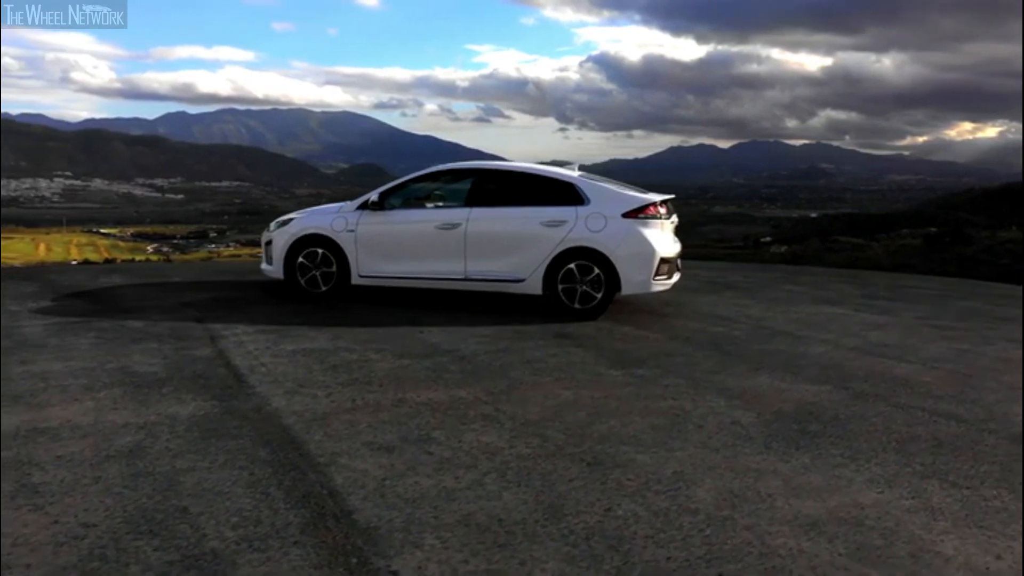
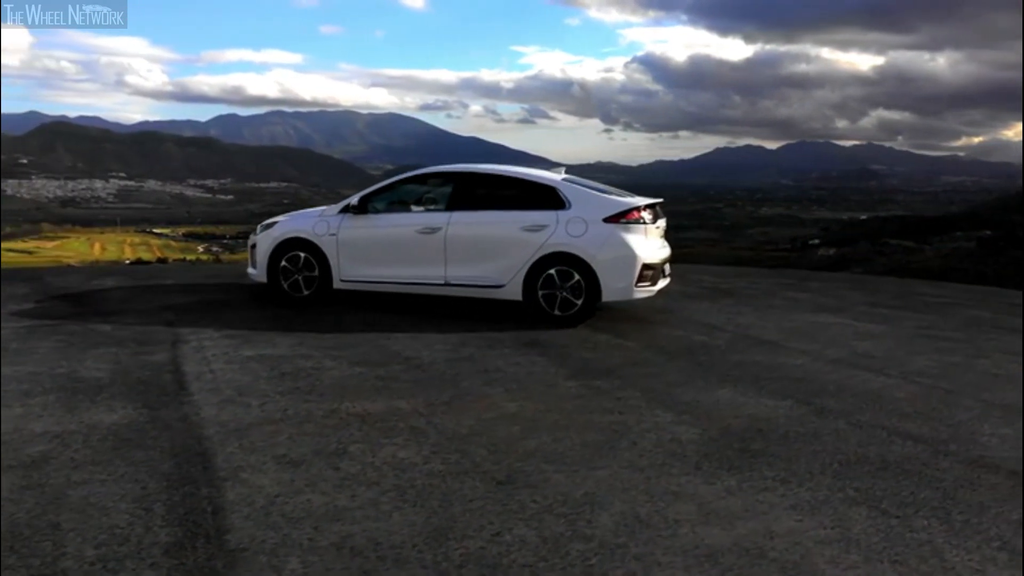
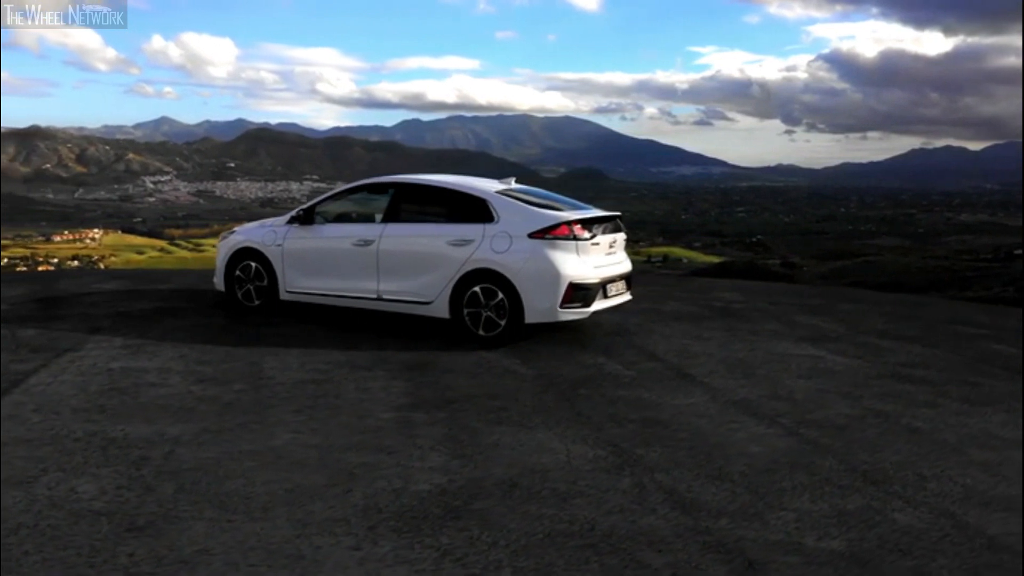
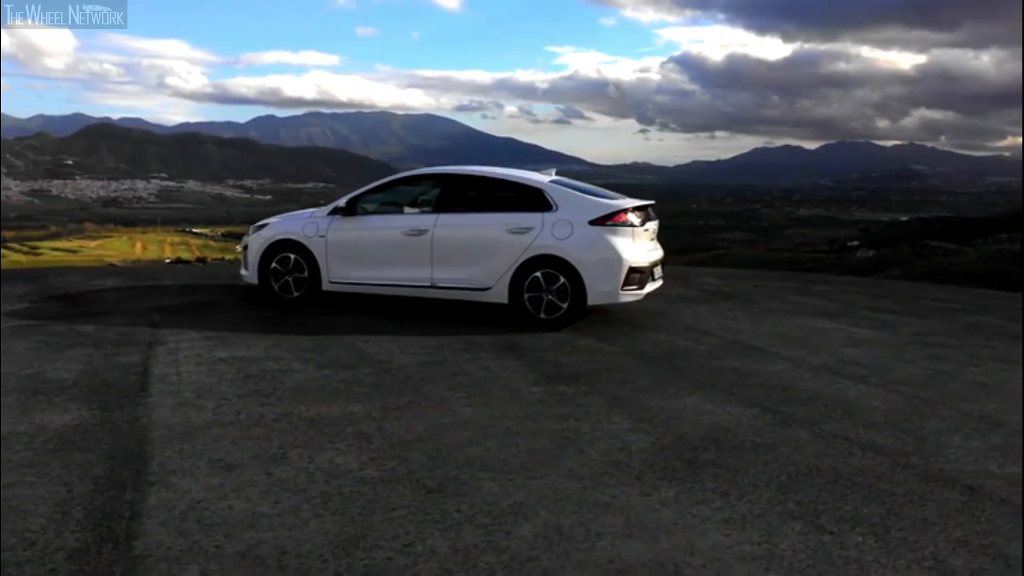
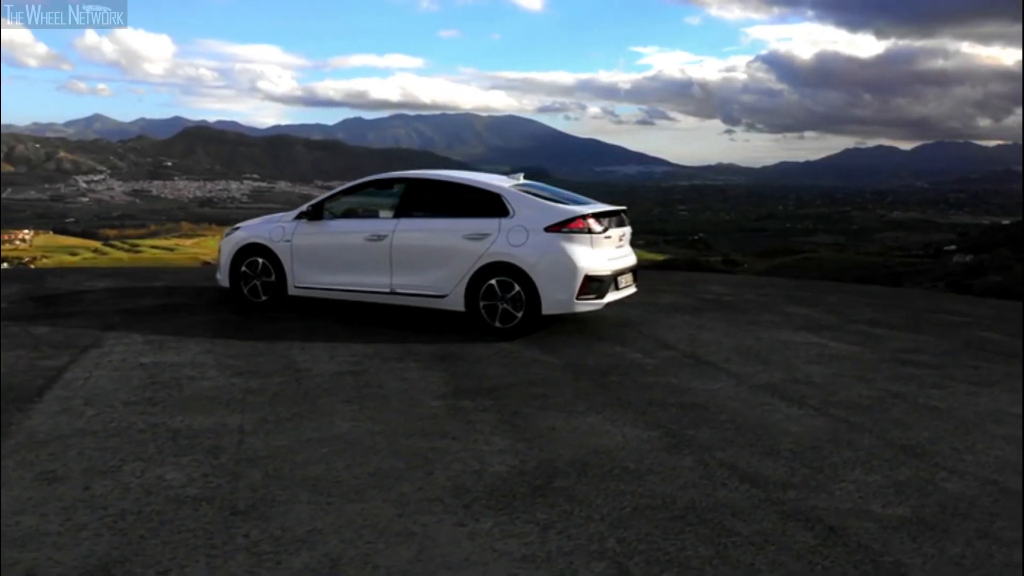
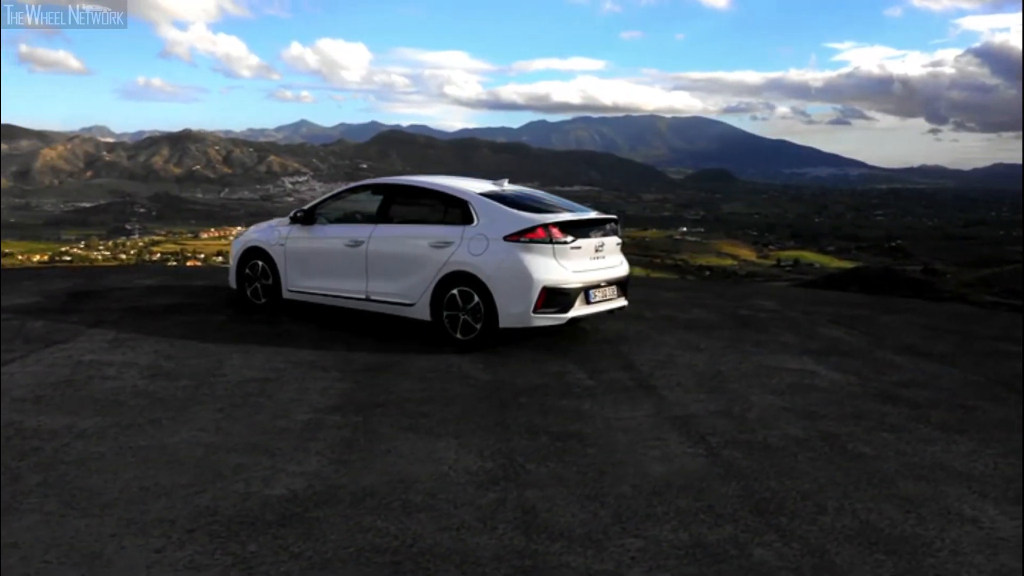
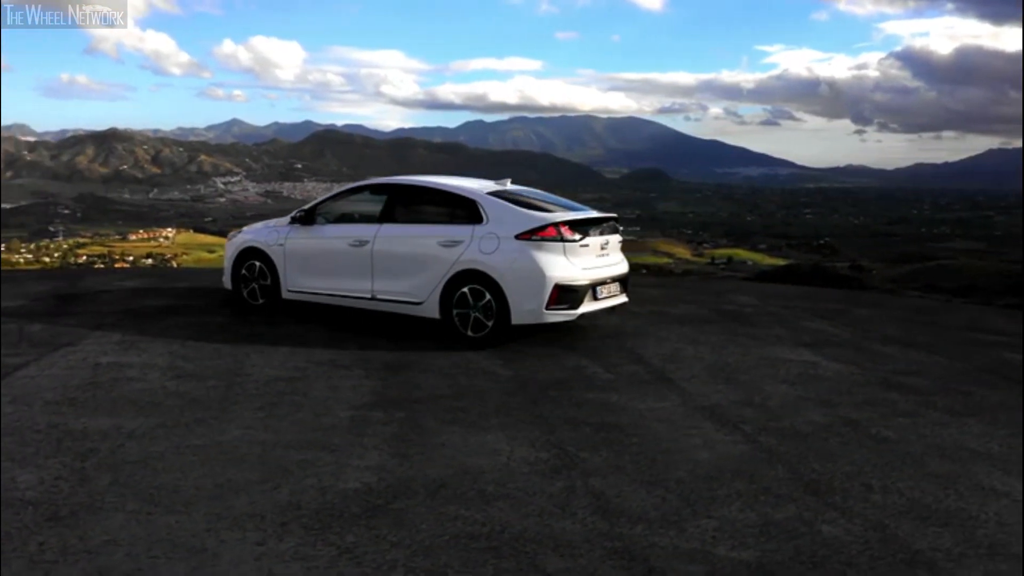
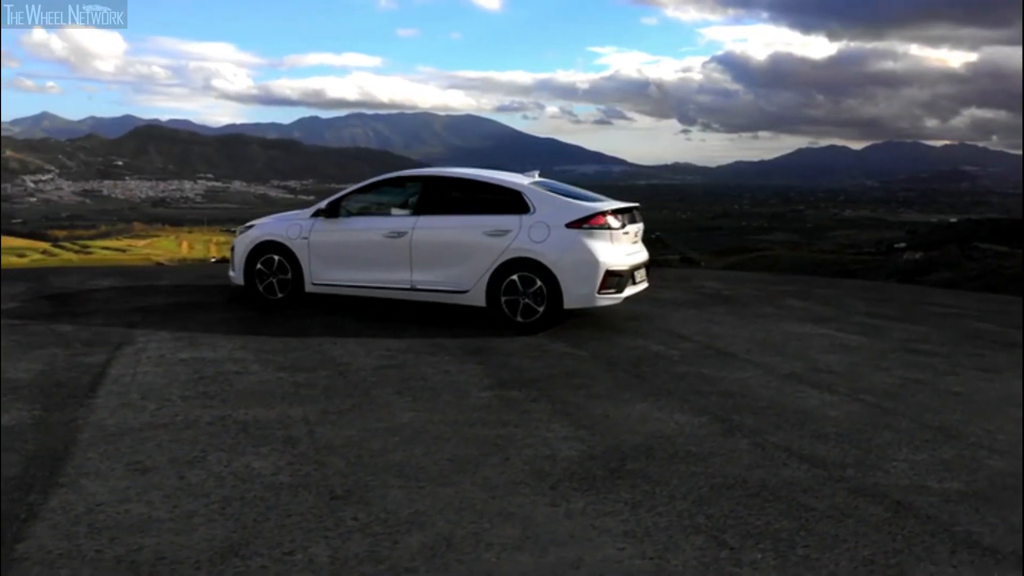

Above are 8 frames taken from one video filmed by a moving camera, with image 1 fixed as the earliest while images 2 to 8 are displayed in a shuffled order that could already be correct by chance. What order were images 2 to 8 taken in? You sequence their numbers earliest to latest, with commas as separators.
2, 4, 8, 5, 3, 7, 6
